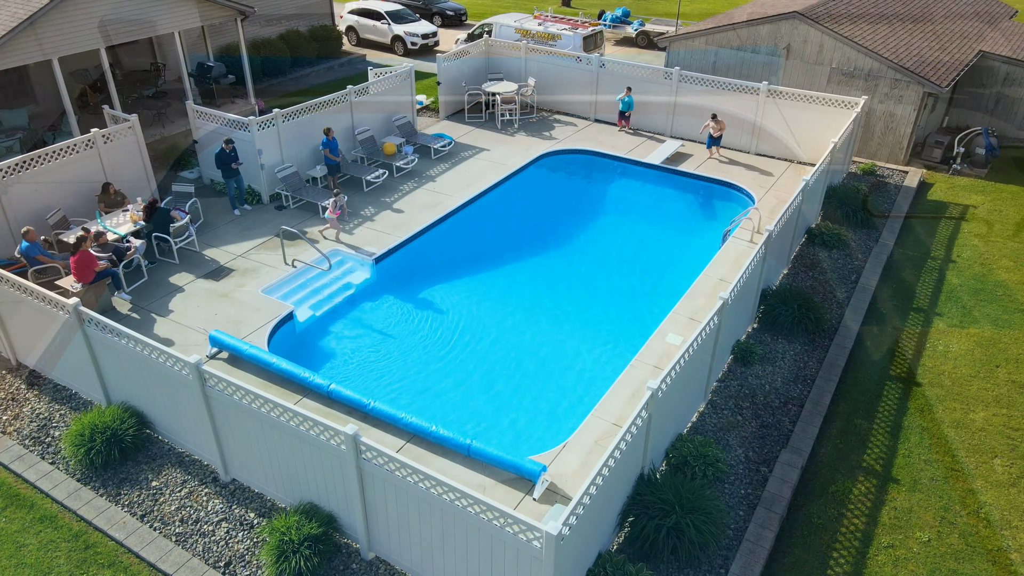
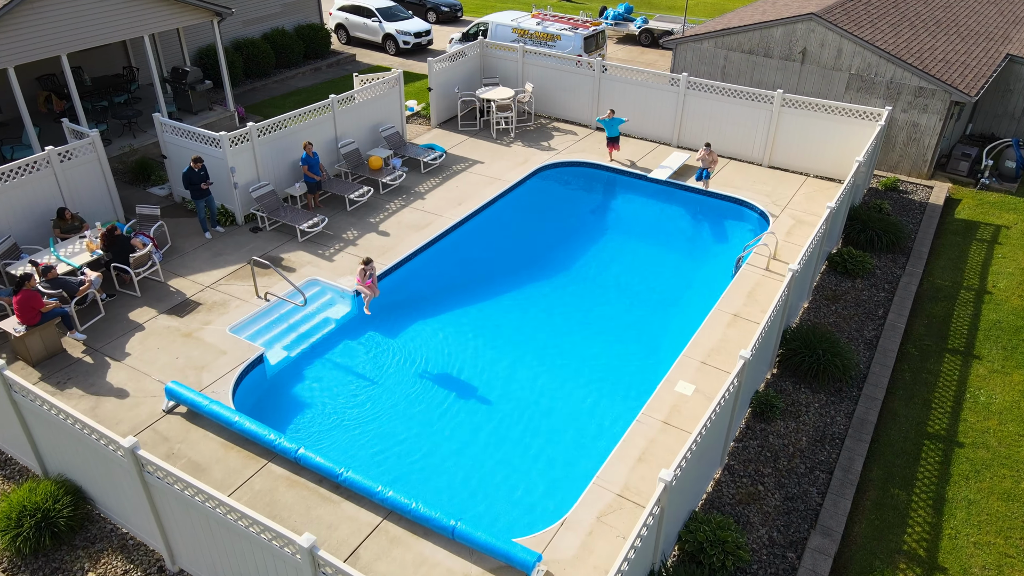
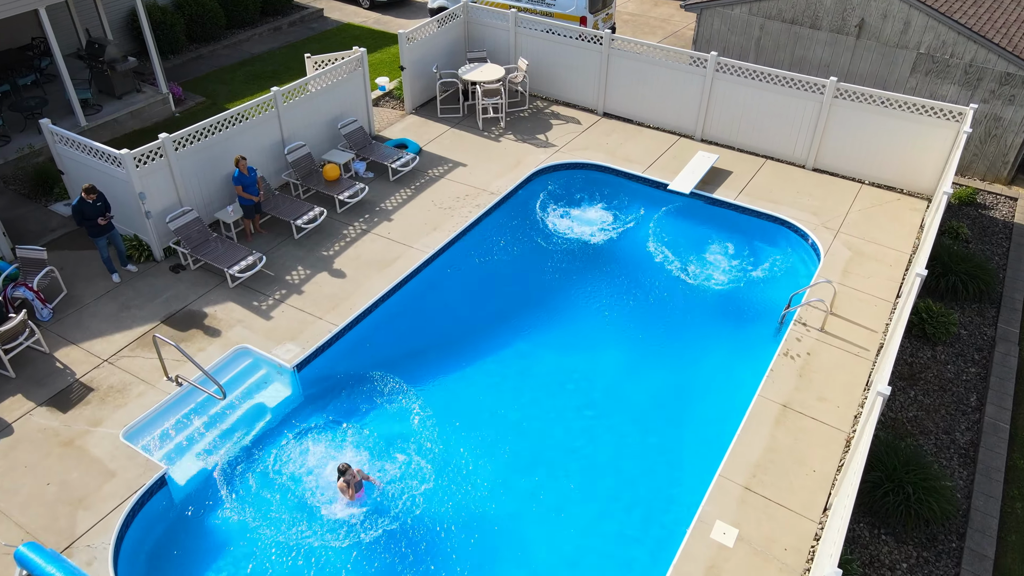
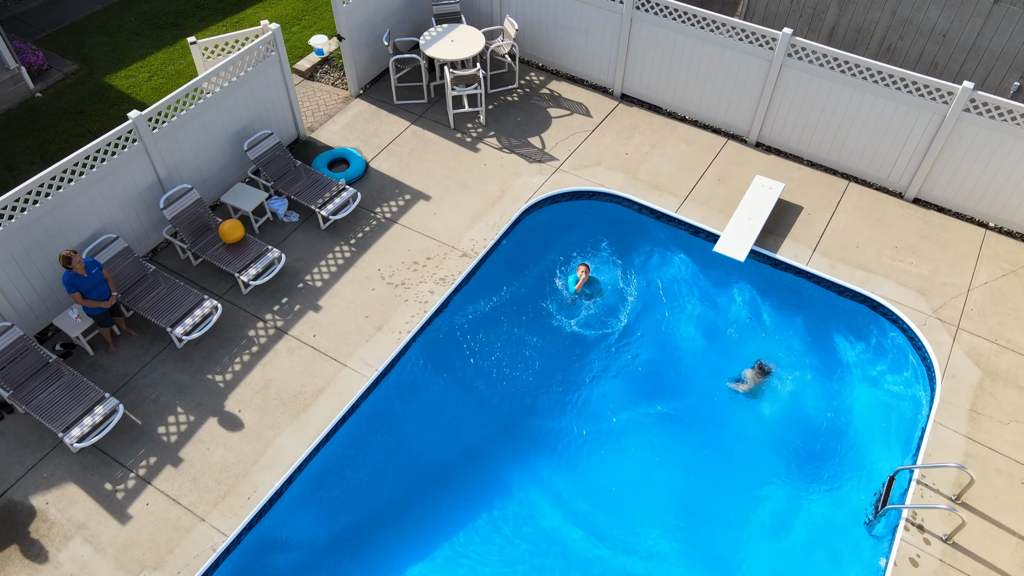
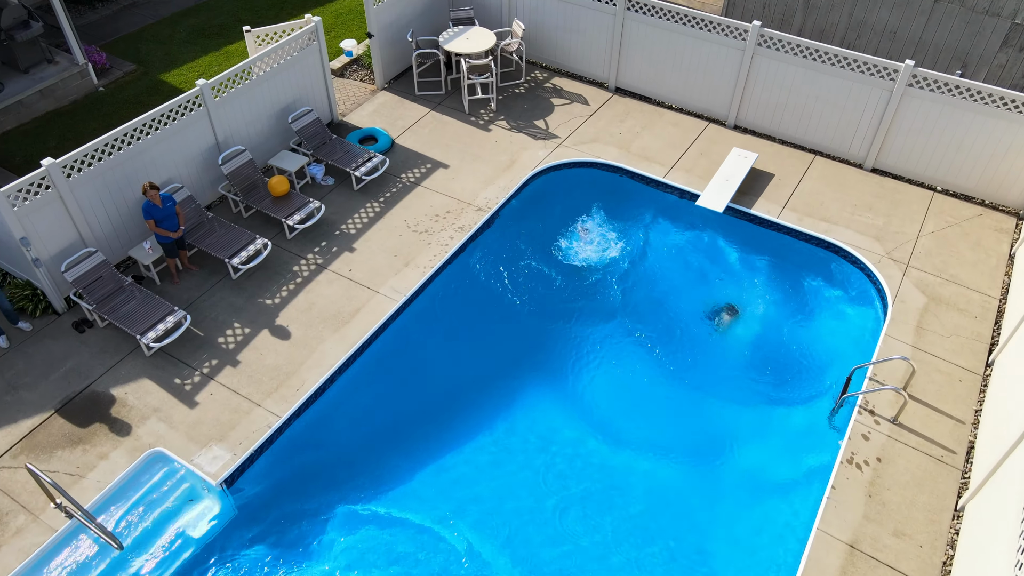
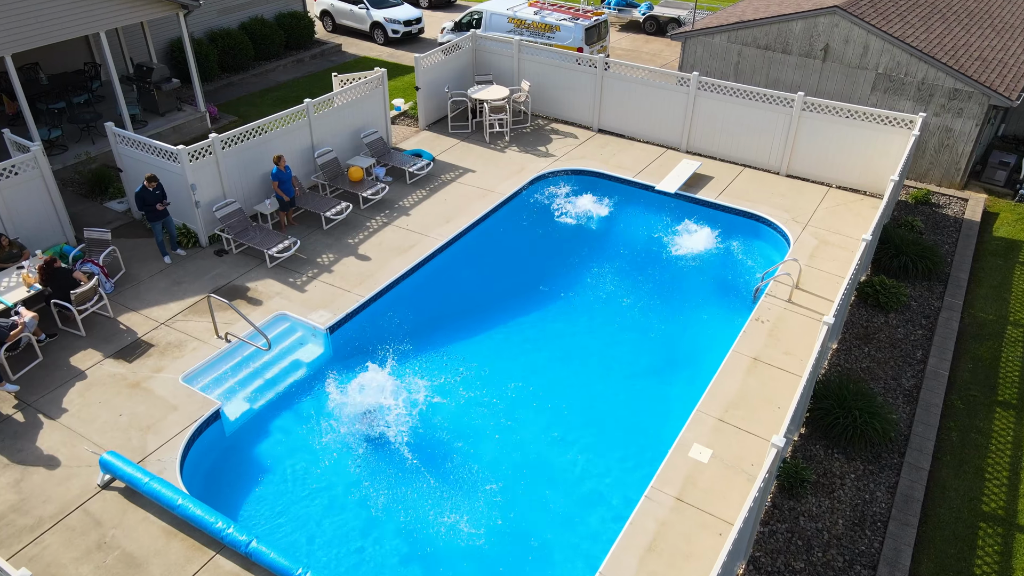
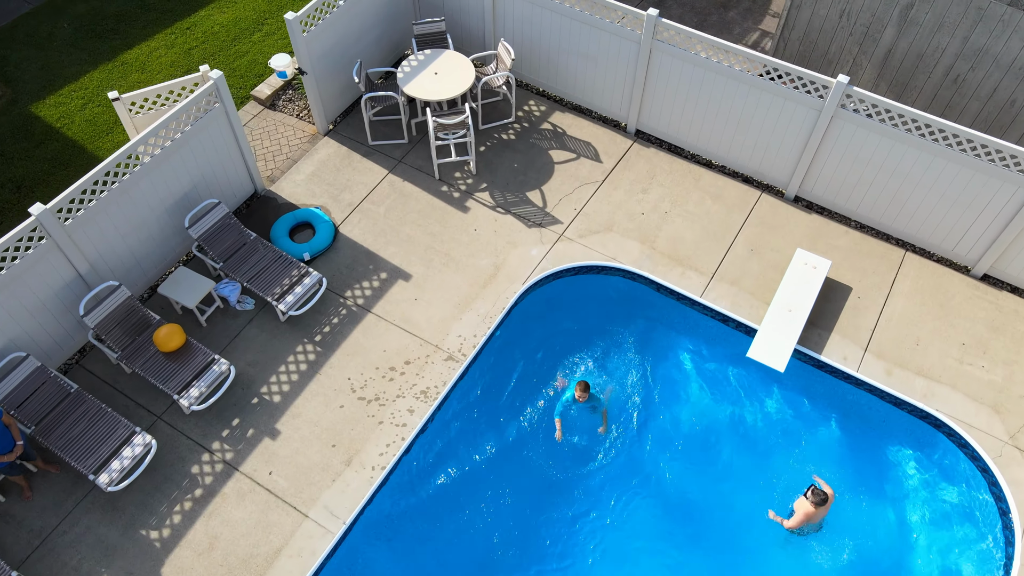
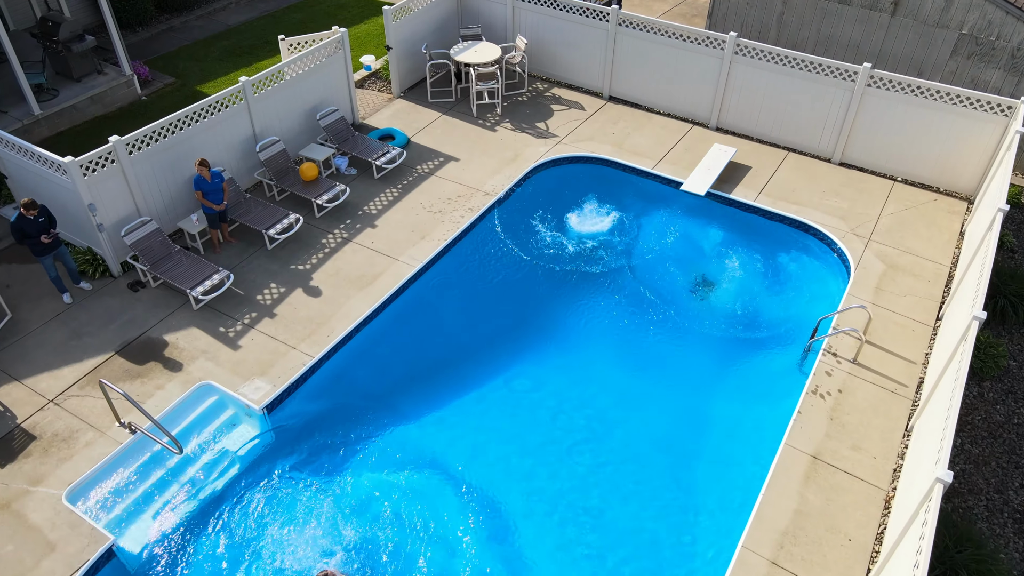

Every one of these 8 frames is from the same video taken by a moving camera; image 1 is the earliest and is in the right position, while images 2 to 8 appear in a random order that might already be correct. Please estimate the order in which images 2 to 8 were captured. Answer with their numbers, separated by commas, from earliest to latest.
2, 6, 3, 8, 5, 4, 7
